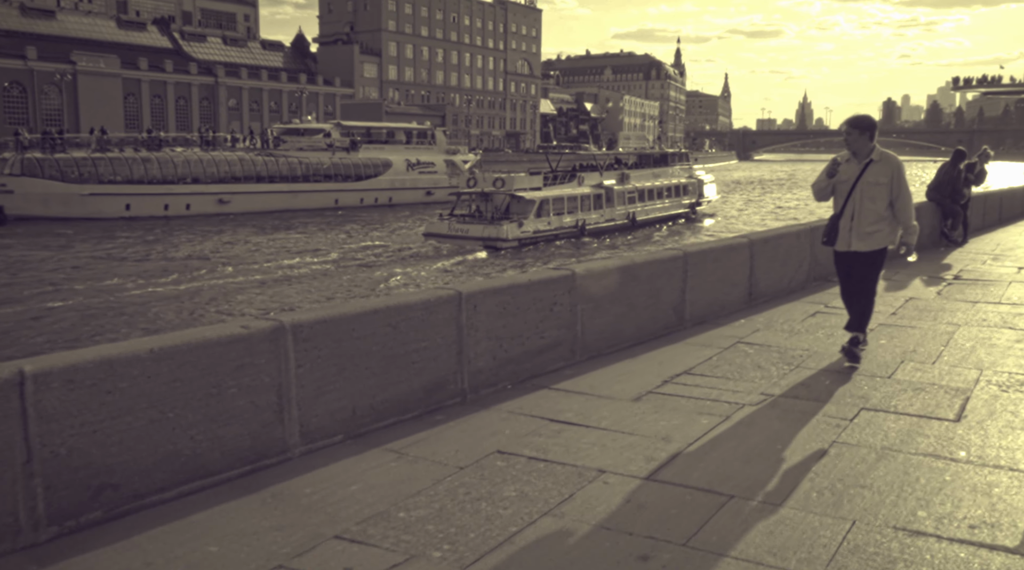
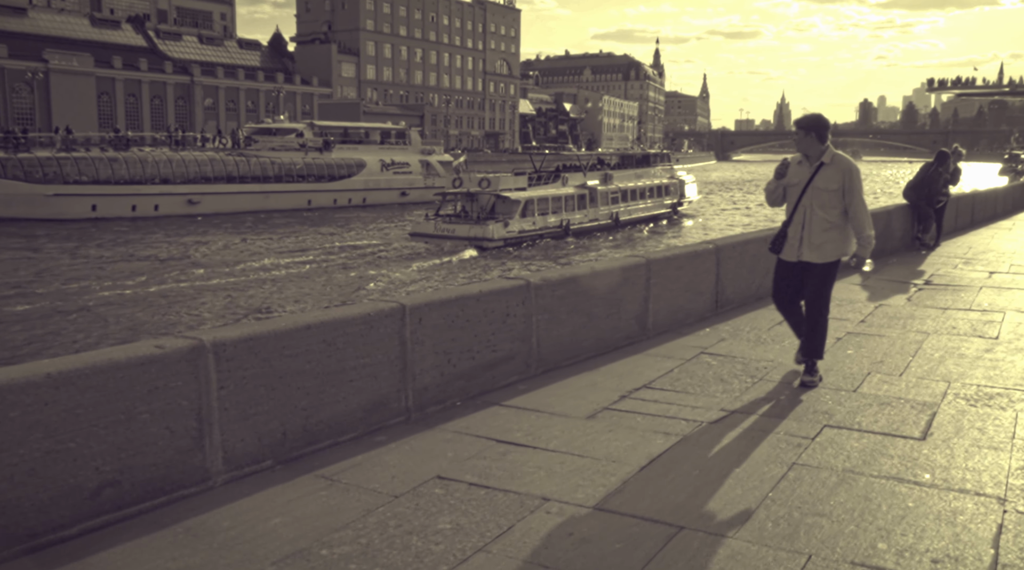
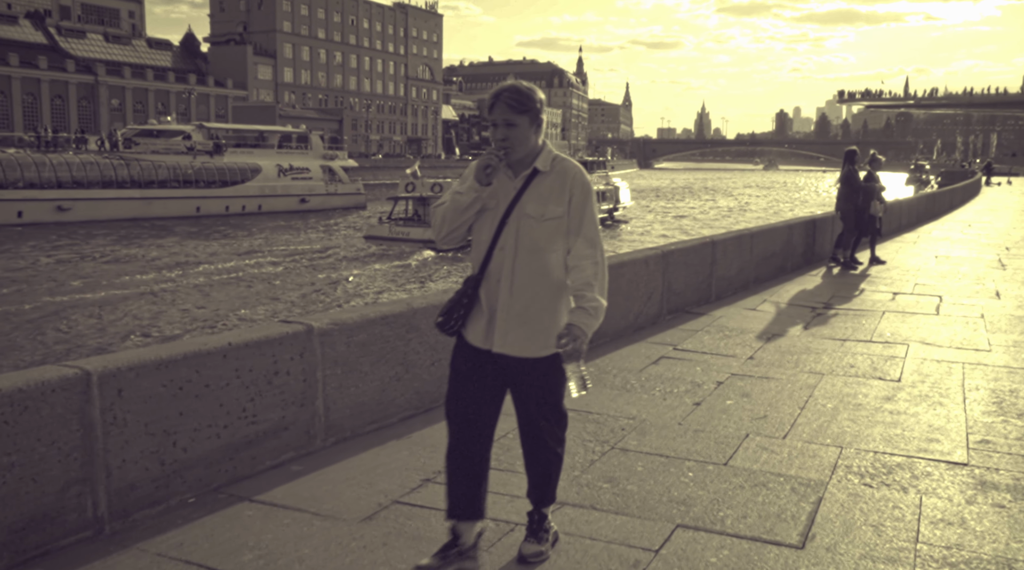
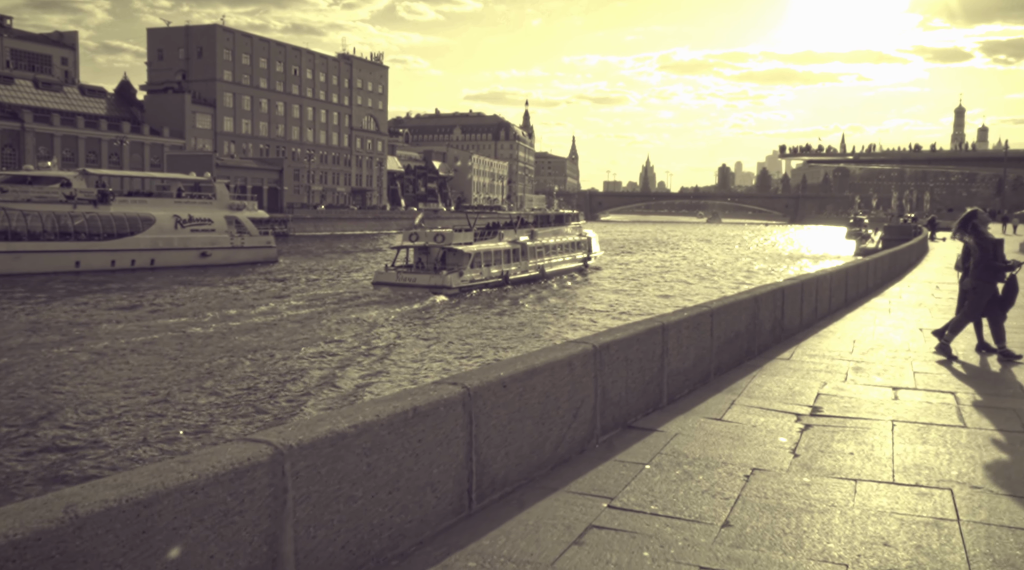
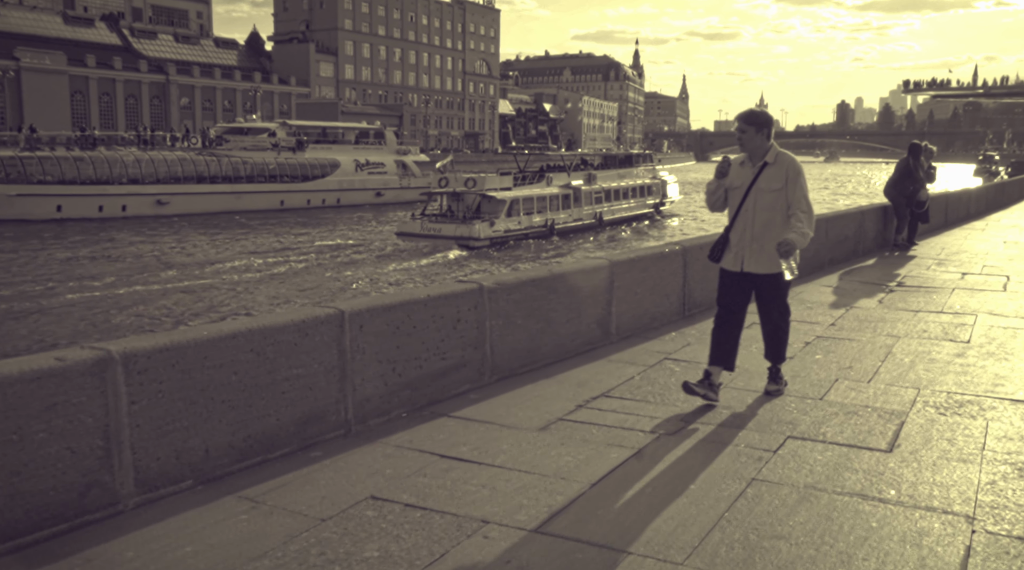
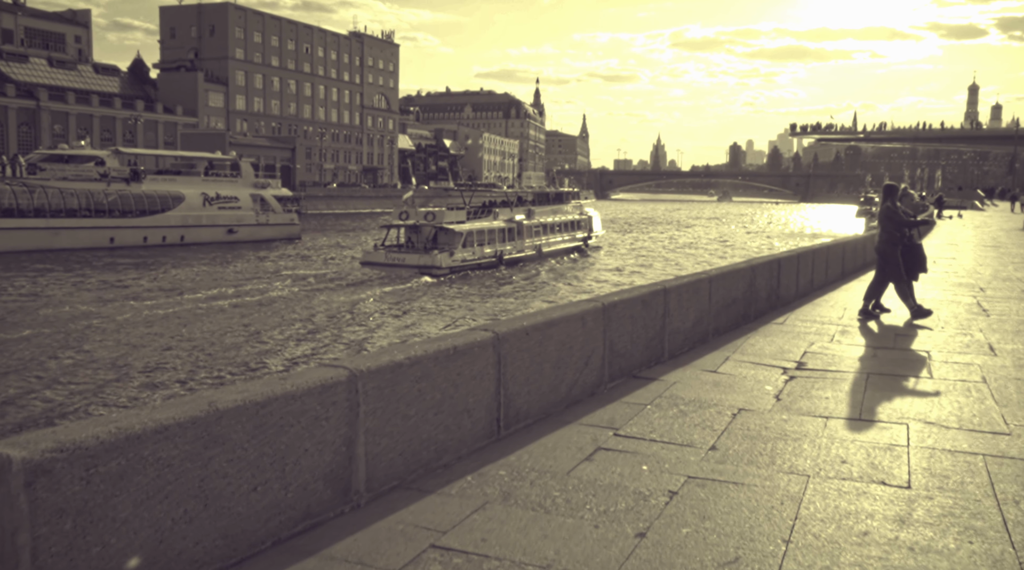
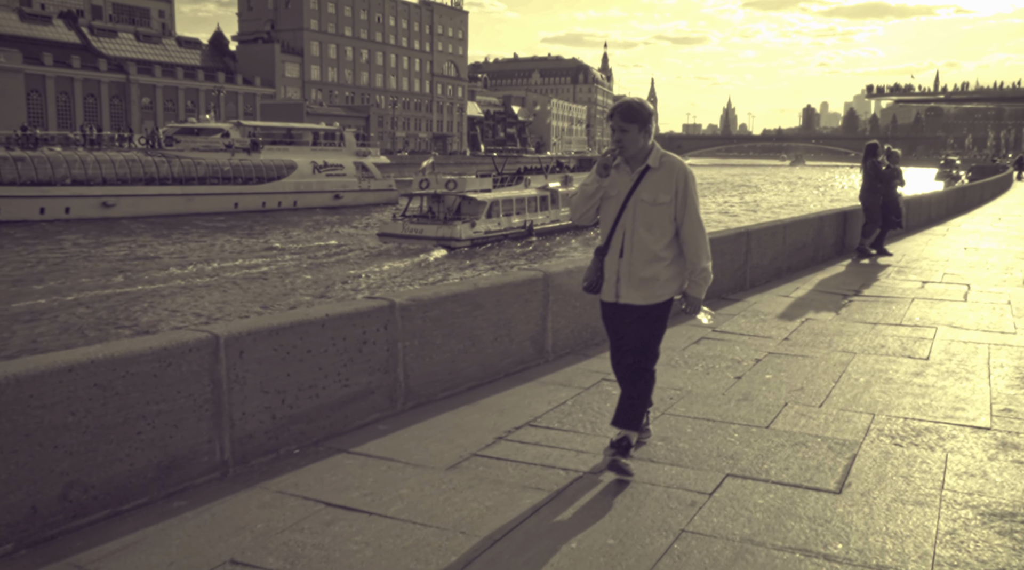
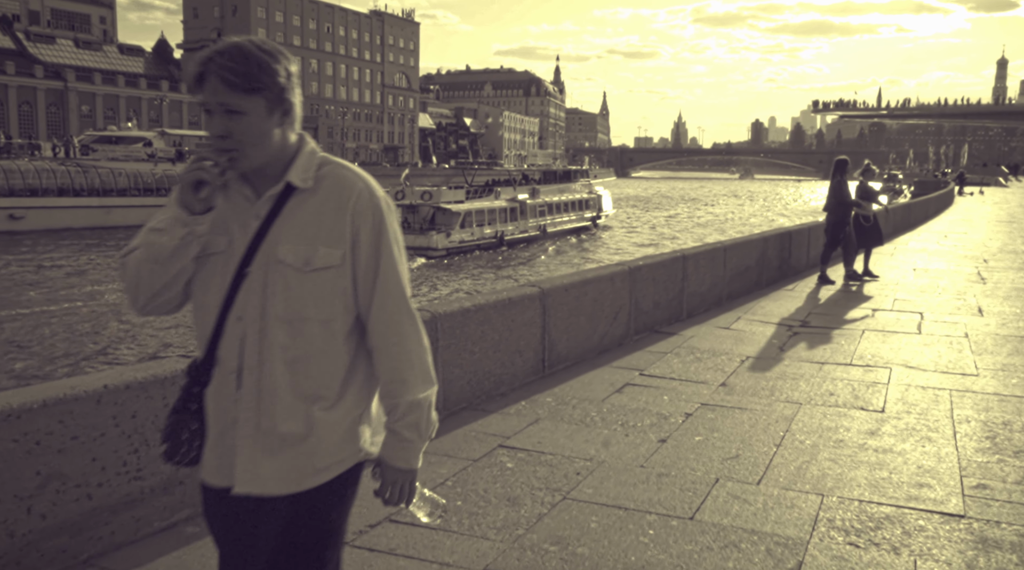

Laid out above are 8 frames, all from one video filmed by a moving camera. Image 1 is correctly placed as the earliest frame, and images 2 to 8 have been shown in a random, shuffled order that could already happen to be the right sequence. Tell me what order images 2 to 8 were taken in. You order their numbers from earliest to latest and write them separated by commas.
2, 5, 7, 3, 8, 6, 4
